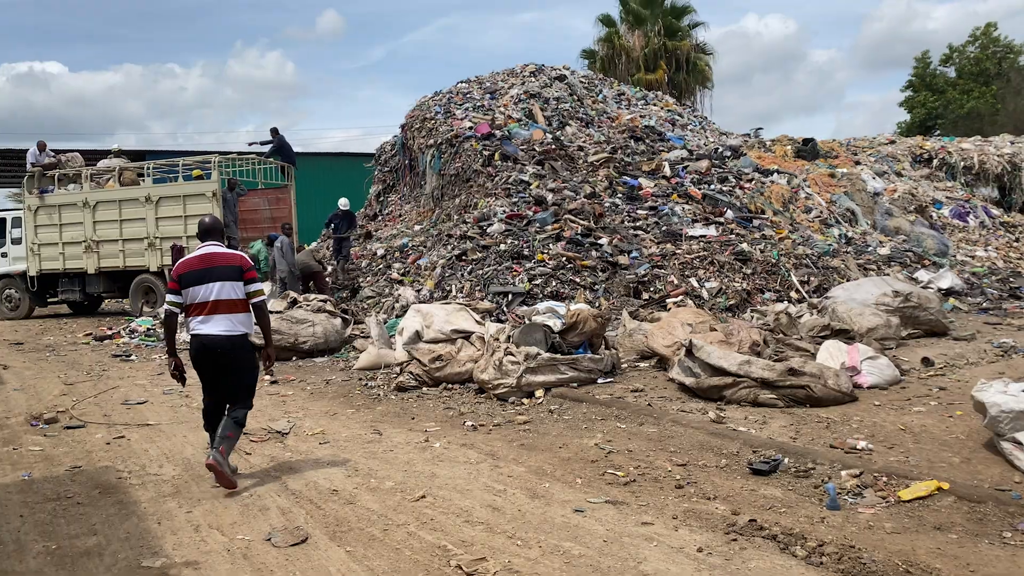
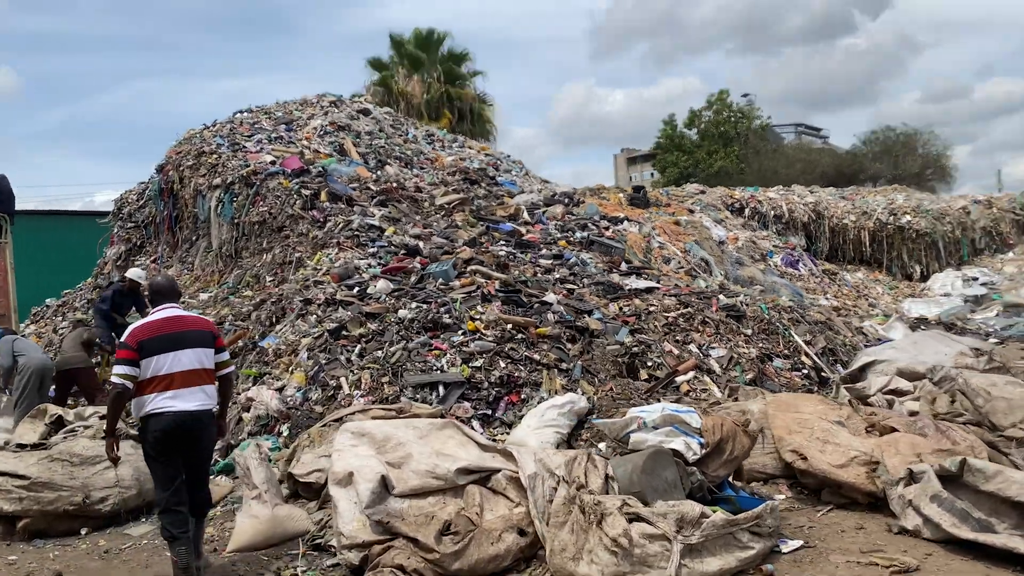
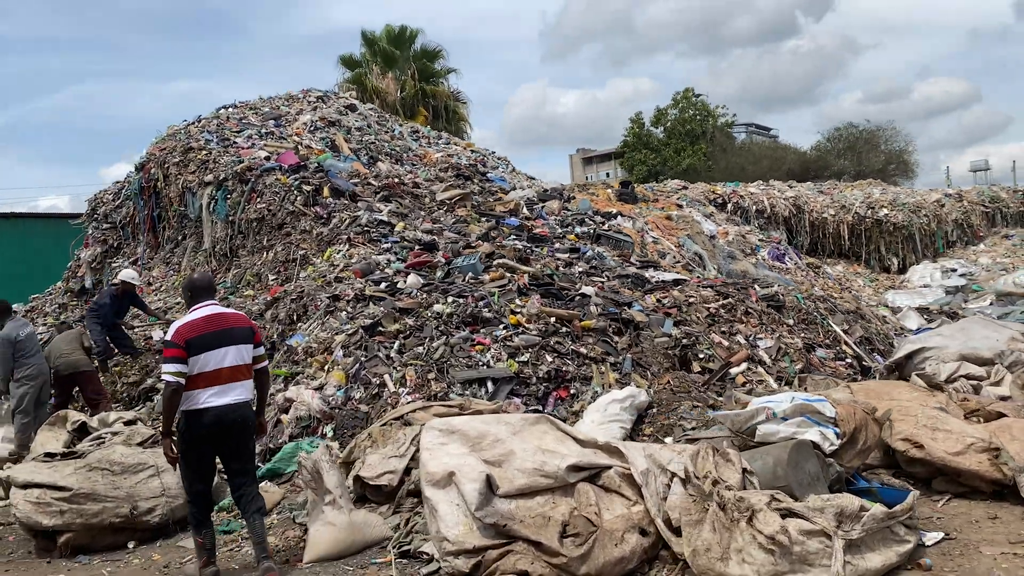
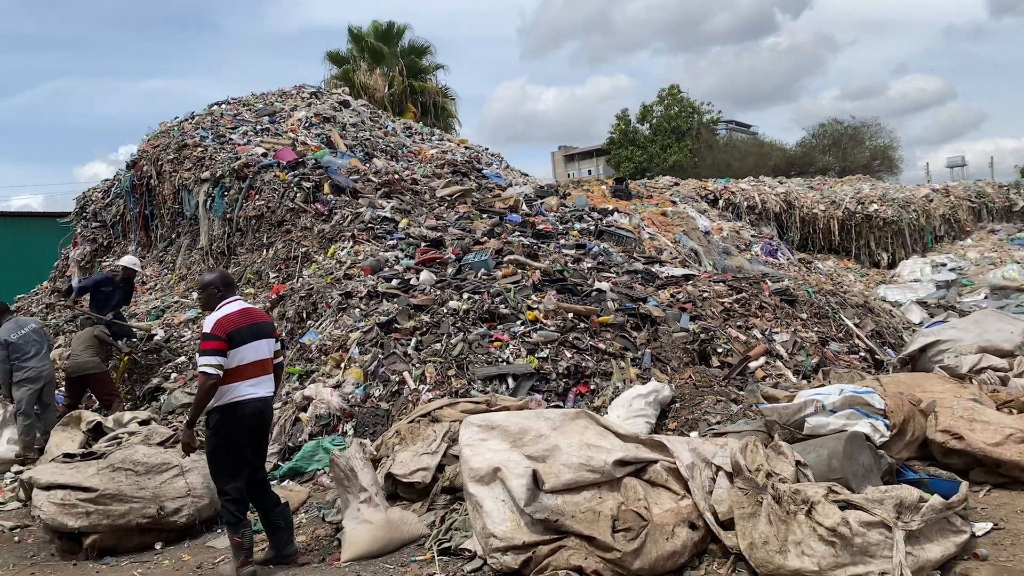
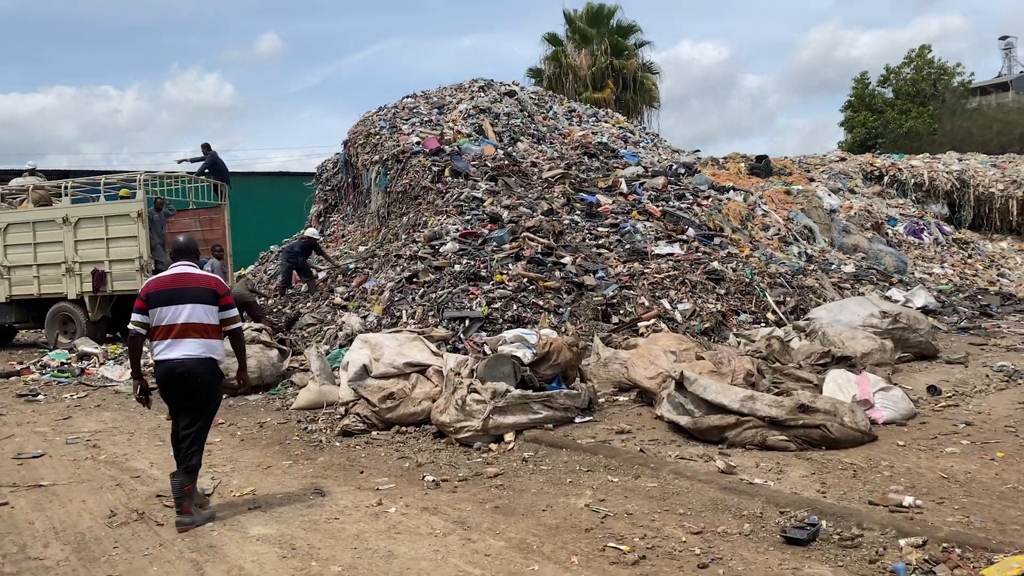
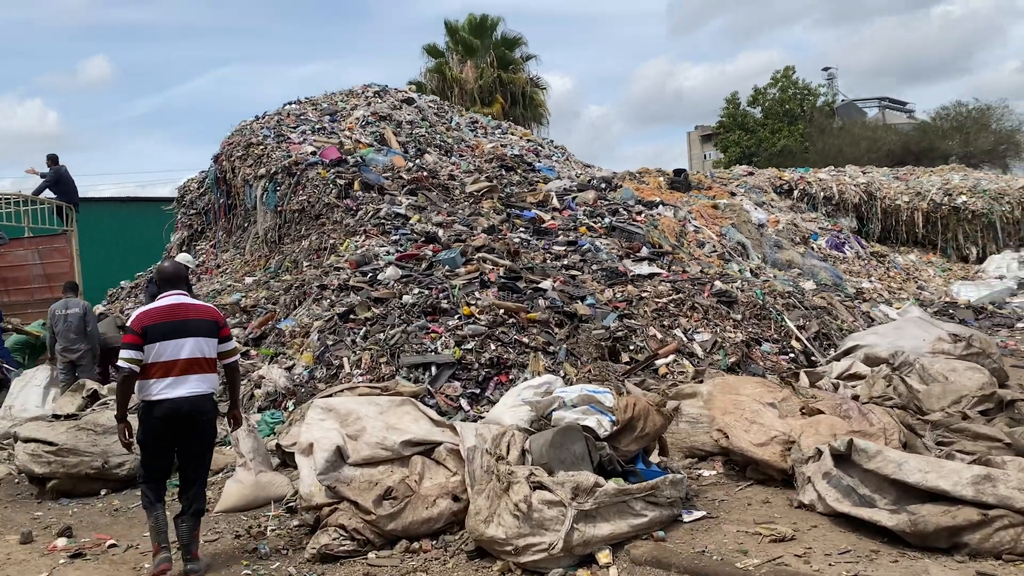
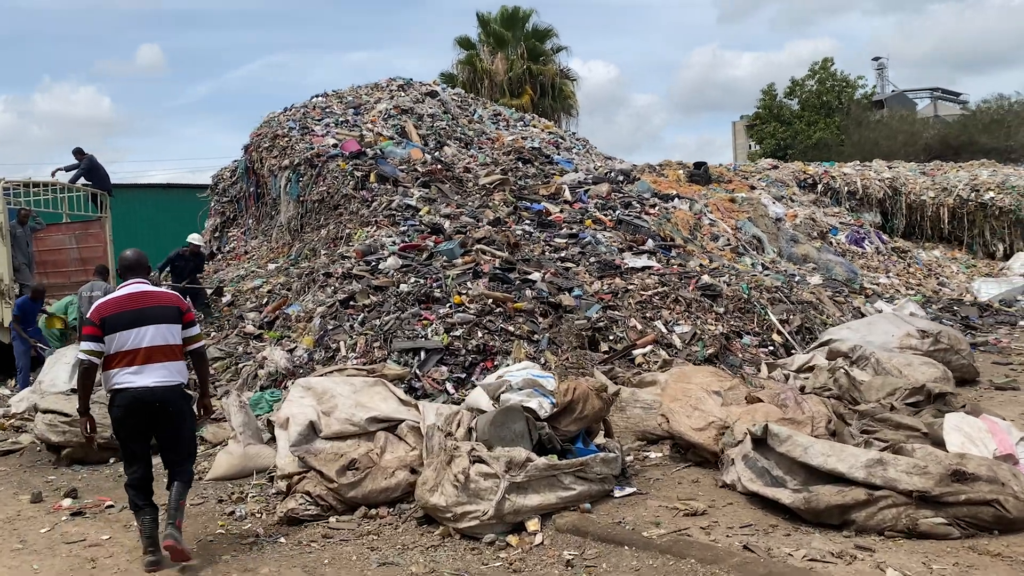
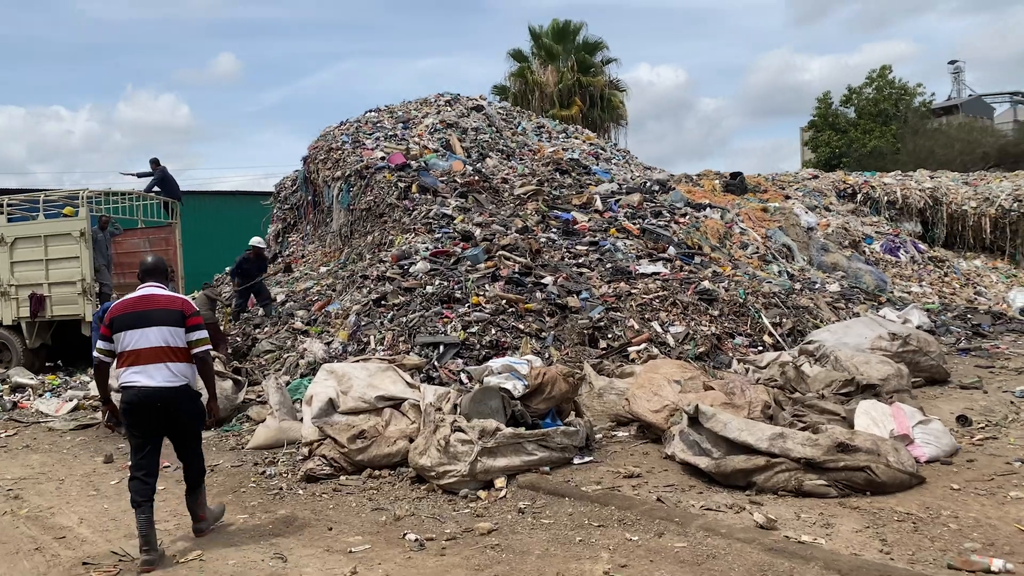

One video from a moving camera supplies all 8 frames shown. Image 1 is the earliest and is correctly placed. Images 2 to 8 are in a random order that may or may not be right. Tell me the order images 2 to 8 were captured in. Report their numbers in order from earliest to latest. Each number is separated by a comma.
5, 8, 7, 6, 2, 3, 4
